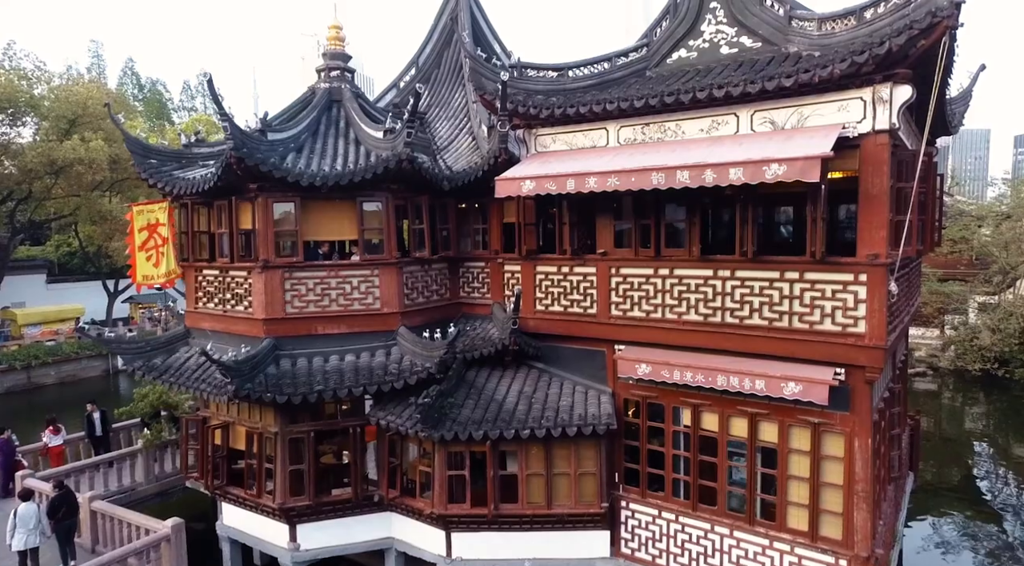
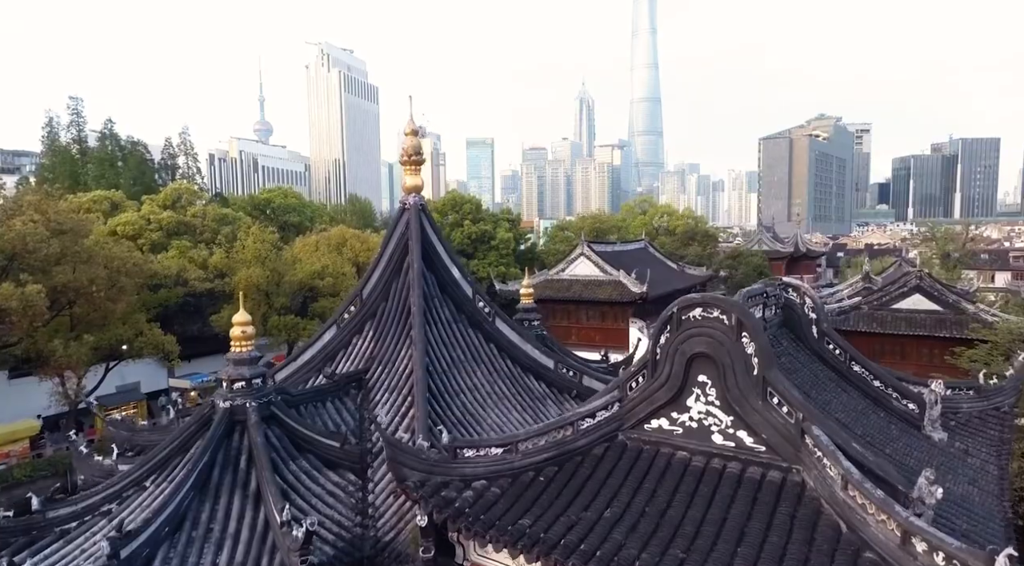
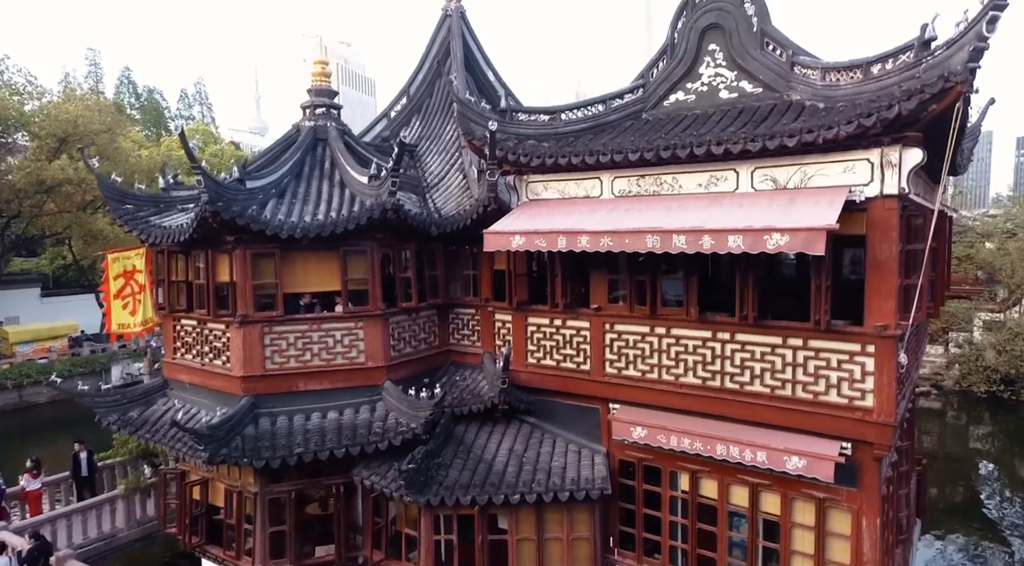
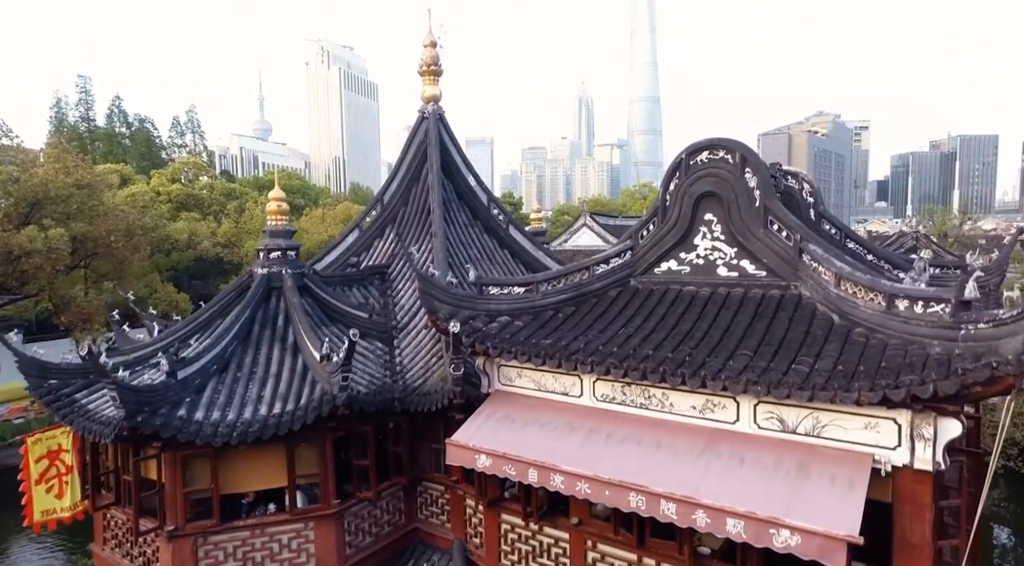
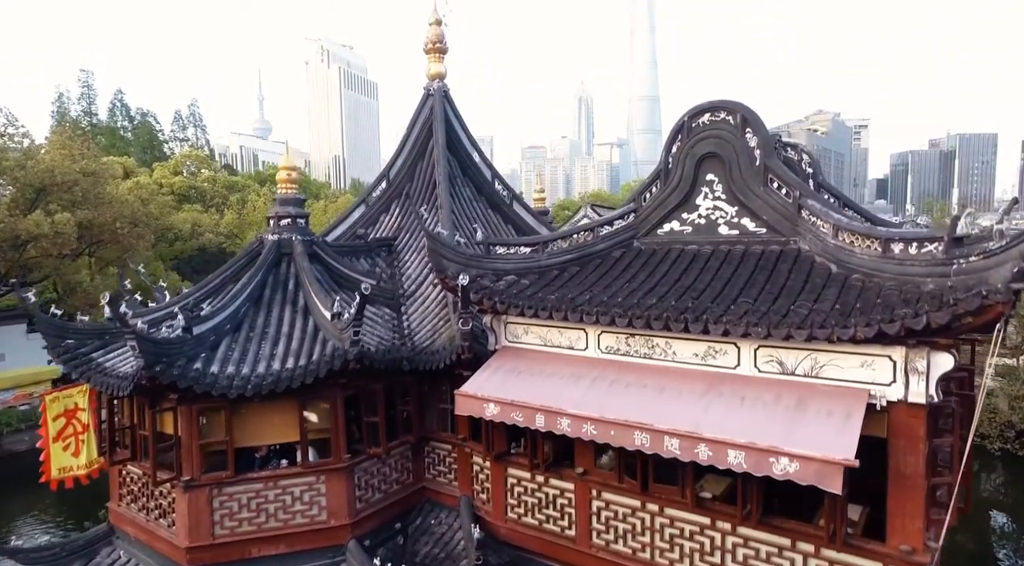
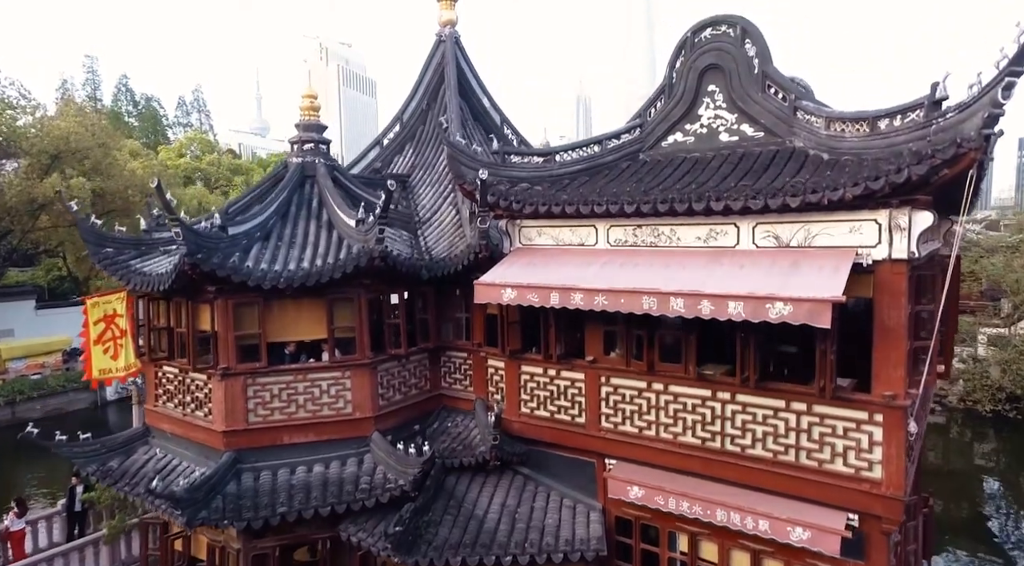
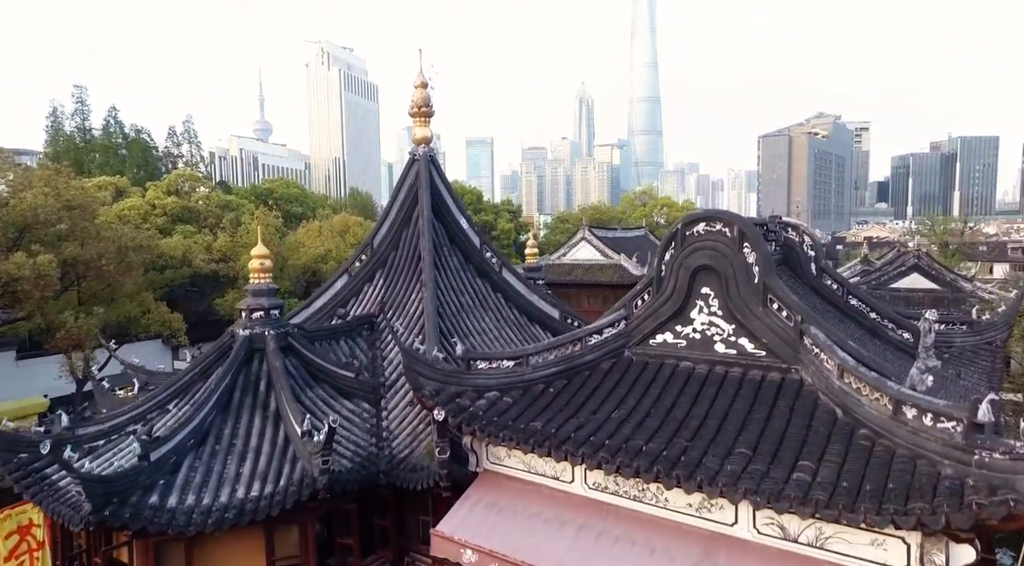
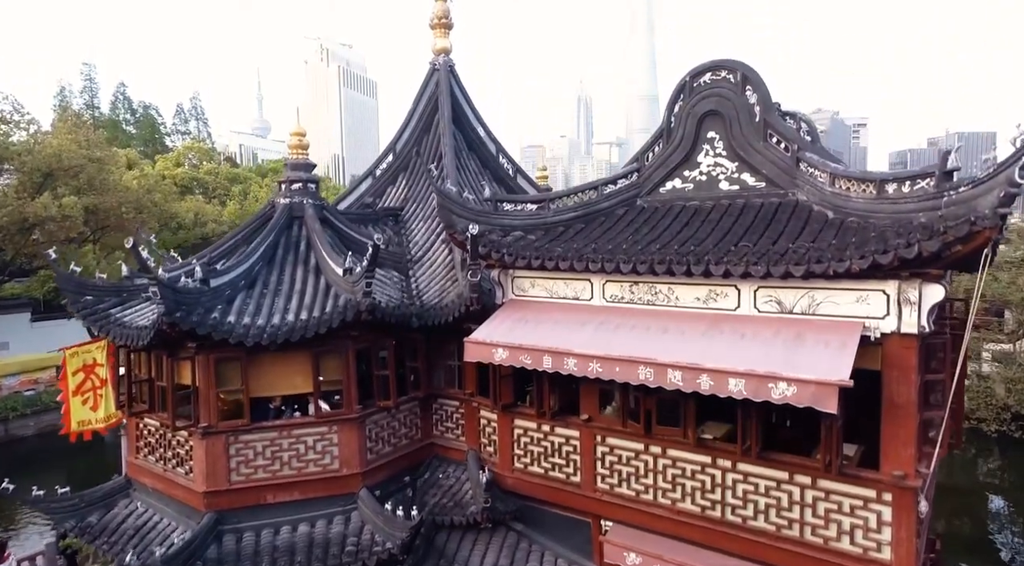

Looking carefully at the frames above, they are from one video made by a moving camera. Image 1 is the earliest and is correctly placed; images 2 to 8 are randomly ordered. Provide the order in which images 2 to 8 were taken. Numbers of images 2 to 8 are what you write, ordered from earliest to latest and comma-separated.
3, 6, 8, 5, 4, 7, 2
